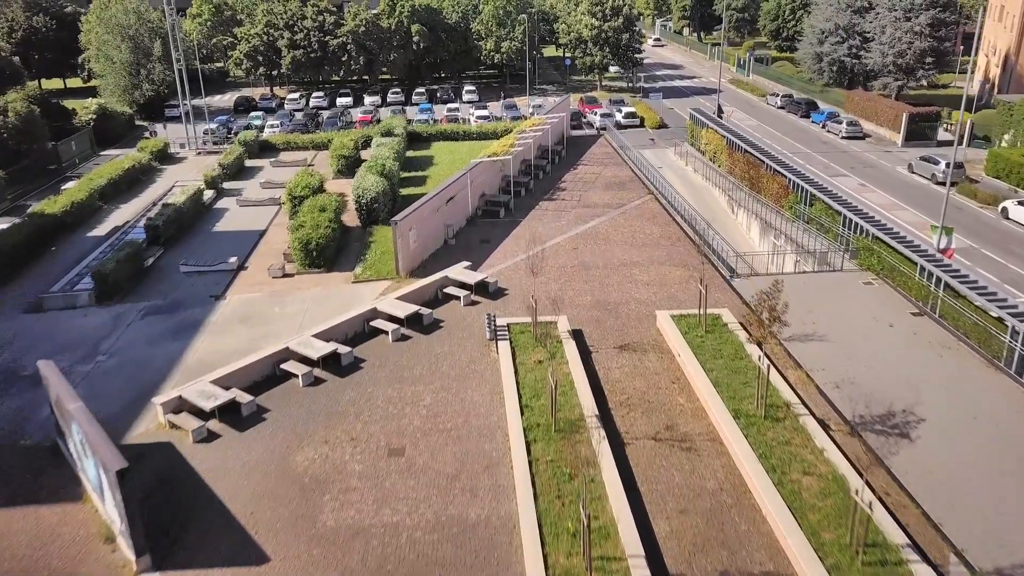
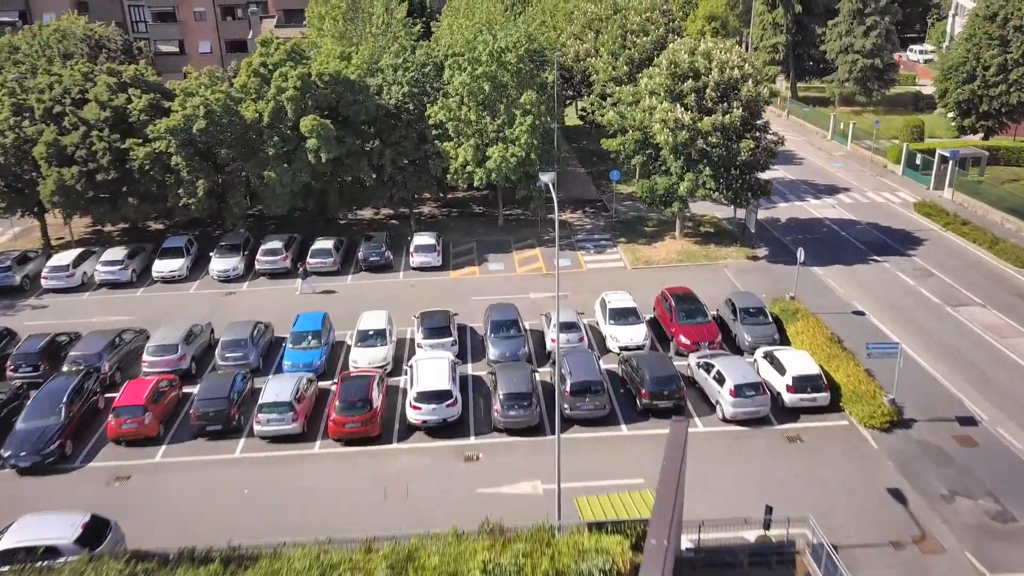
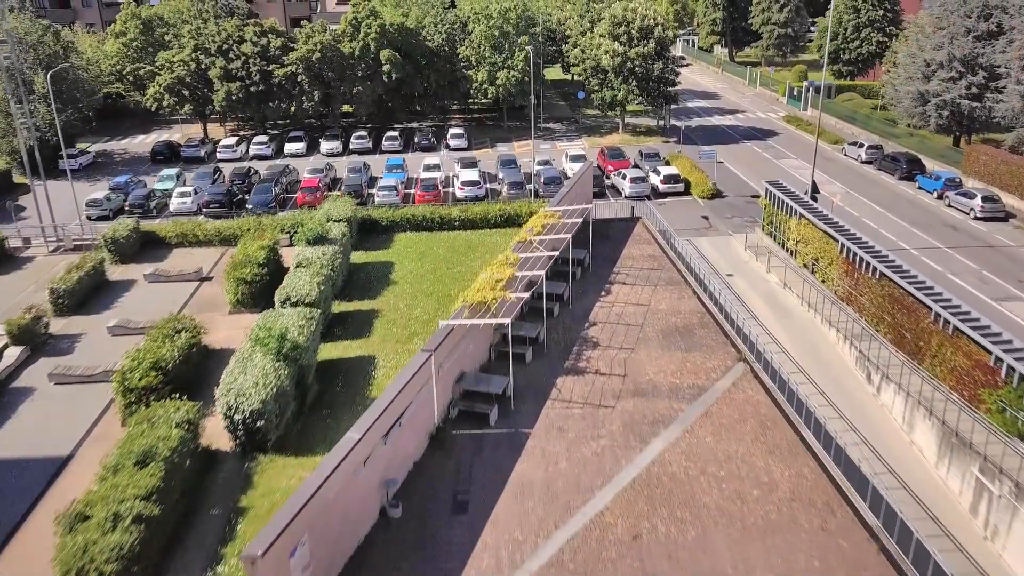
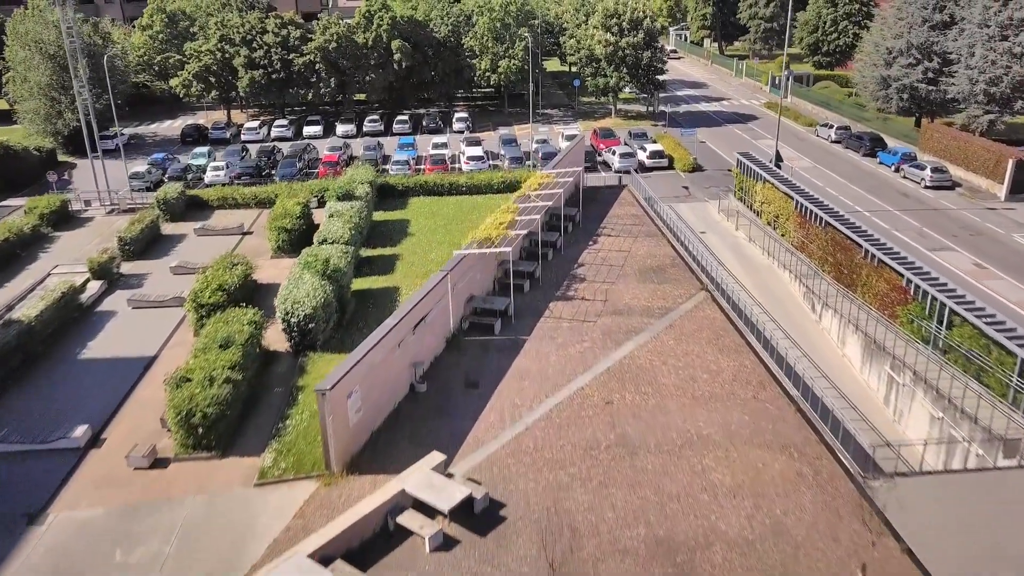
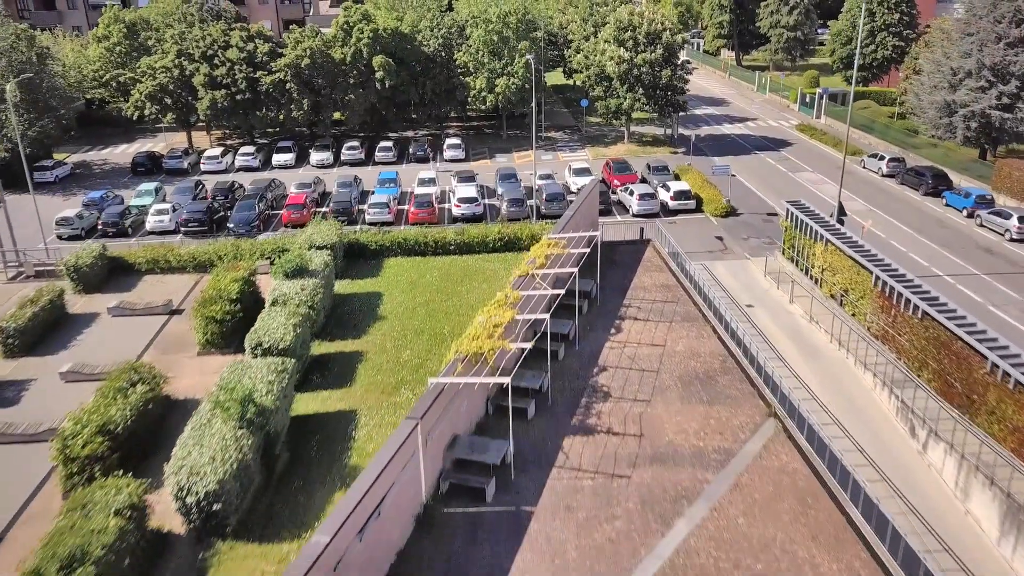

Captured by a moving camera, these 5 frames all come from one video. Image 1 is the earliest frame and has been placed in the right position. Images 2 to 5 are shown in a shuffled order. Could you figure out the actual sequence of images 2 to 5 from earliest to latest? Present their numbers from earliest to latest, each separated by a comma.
4, 3, 5, 2
